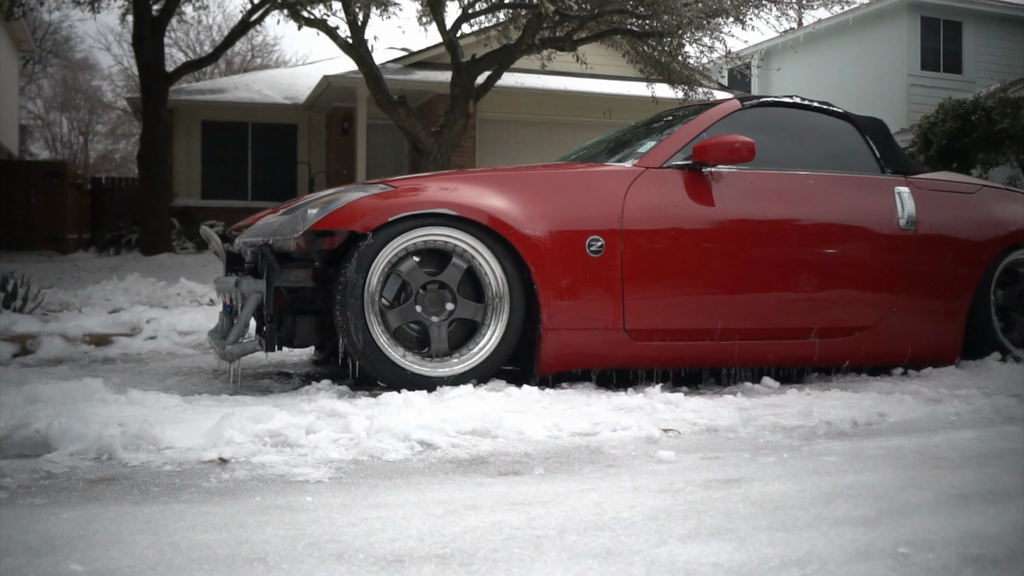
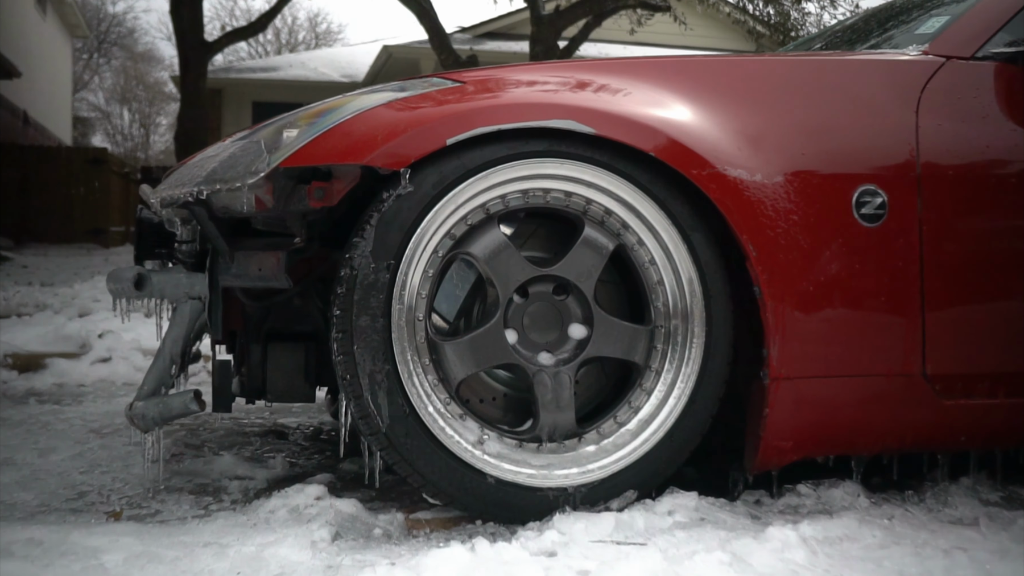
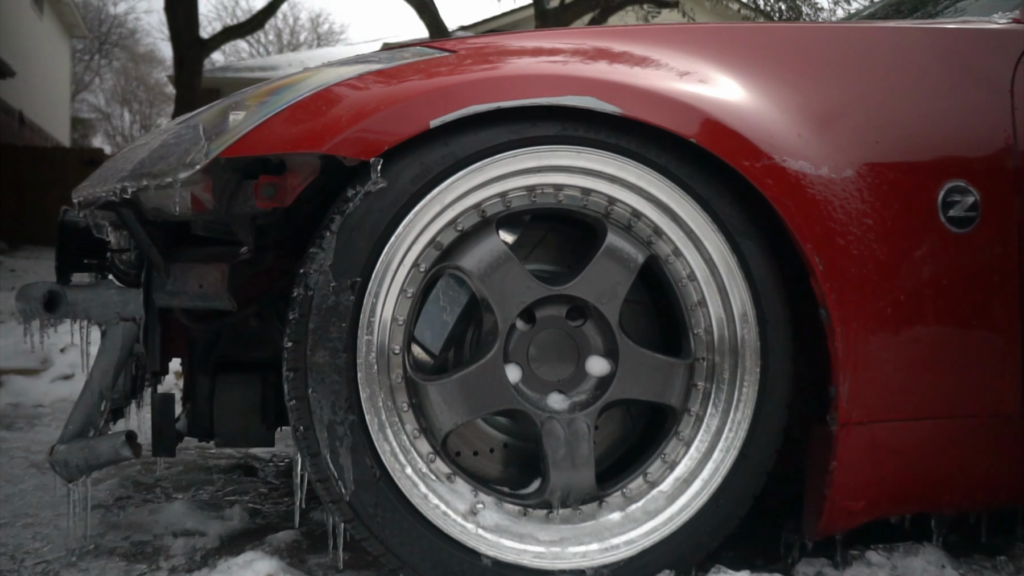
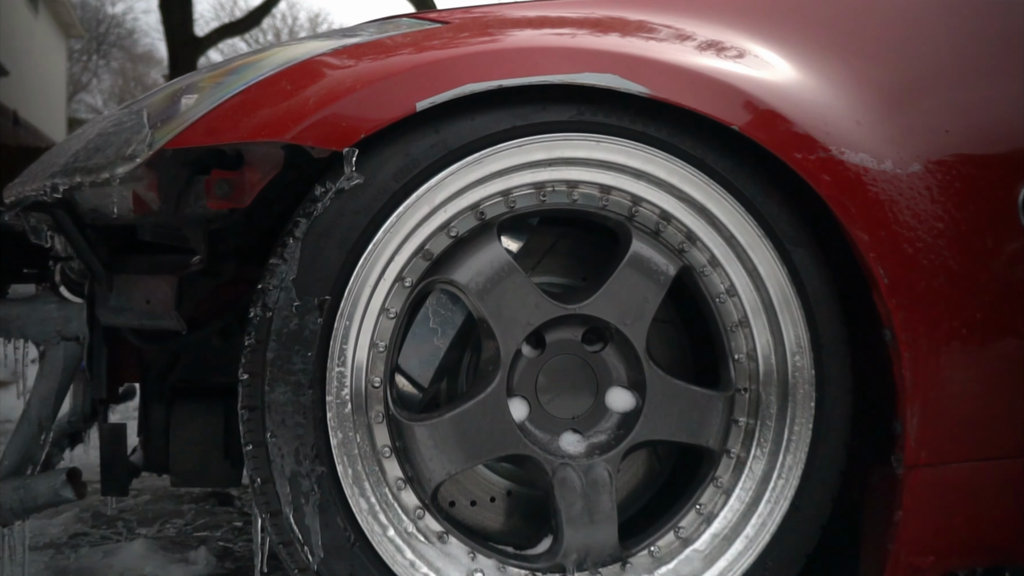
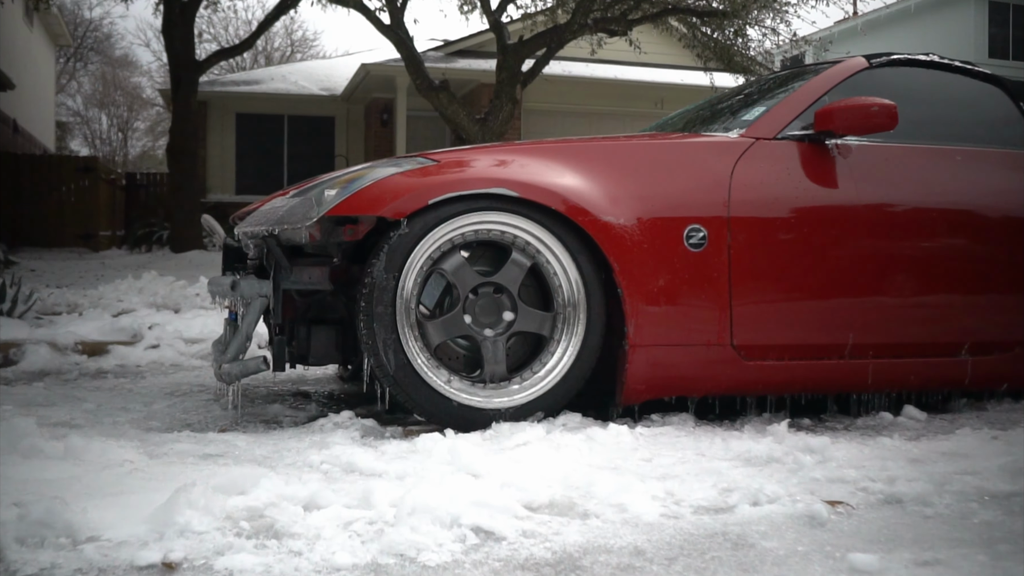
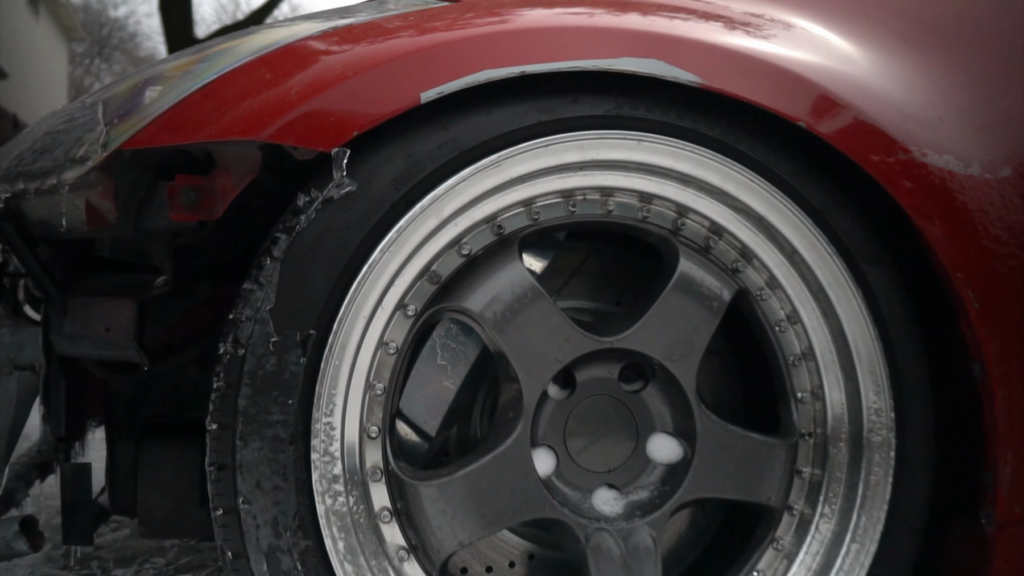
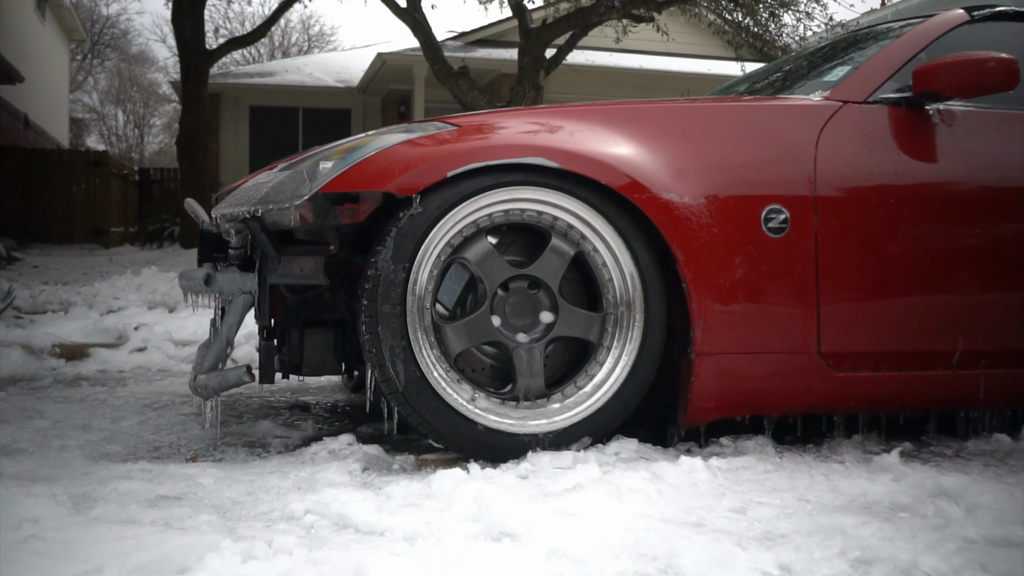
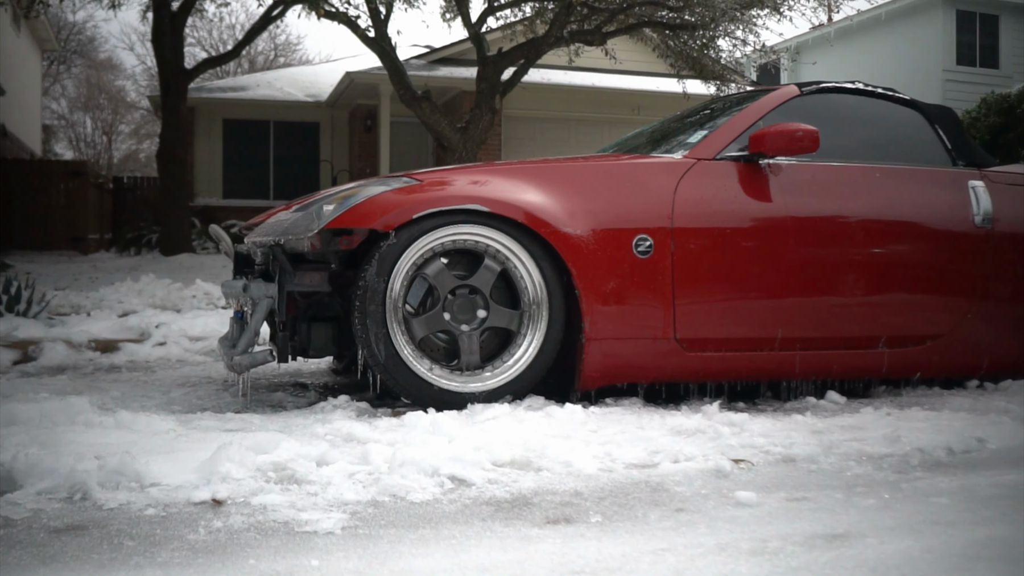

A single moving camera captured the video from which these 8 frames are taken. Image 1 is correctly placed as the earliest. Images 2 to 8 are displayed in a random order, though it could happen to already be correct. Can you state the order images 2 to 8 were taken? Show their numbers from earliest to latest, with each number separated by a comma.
8, 5, 7, 2, 3, 4, 6
